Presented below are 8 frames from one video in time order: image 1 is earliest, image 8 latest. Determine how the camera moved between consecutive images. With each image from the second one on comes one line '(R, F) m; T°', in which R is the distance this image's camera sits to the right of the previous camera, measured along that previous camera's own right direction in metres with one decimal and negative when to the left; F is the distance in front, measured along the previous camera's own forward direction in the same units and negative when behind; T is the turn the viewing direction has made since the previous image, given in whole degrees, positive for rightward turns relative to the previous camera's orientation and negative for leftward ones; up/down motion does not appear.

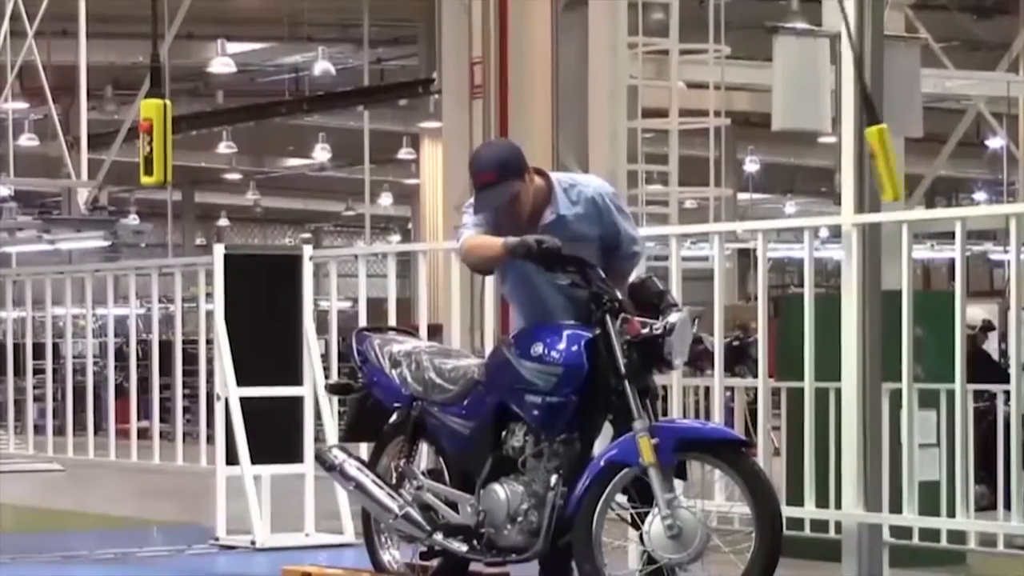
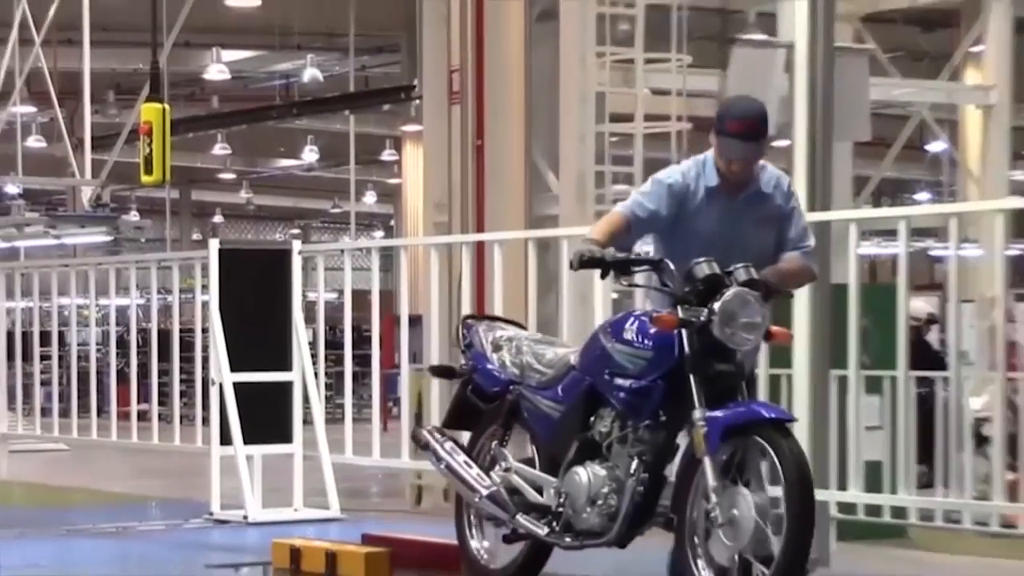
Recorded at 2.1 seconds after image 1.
(+0.1, -0.5) m; 0°
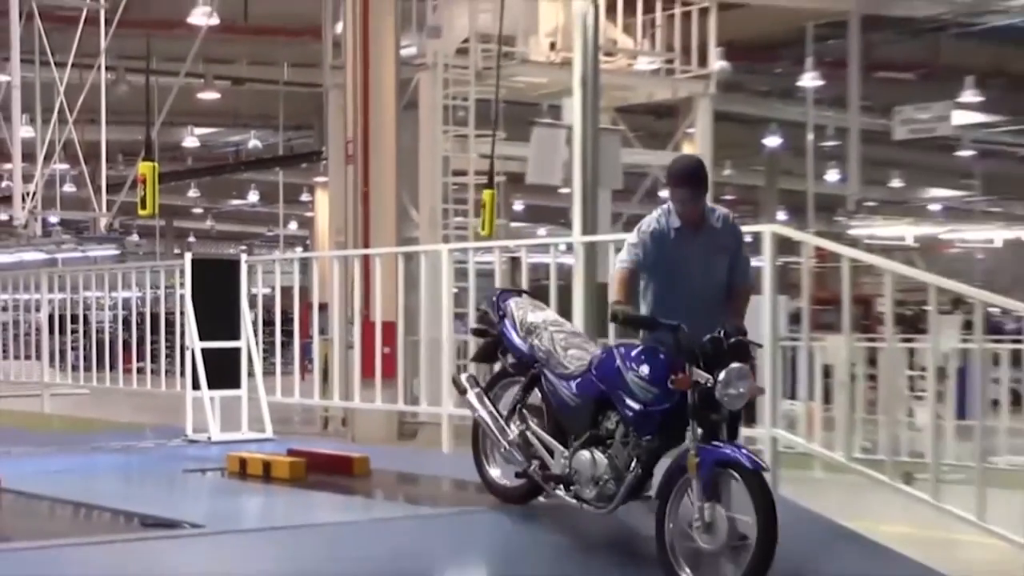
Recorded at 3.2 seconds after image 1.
(+0.6, -3.4) m; +2°
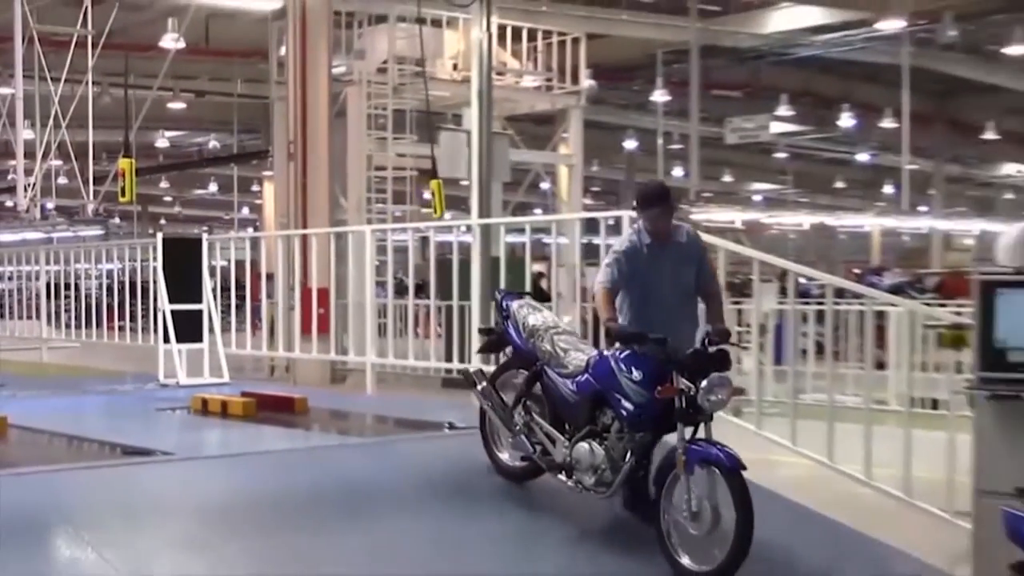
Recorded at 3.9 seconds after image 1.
(+0.4, -2.5) m; +2°
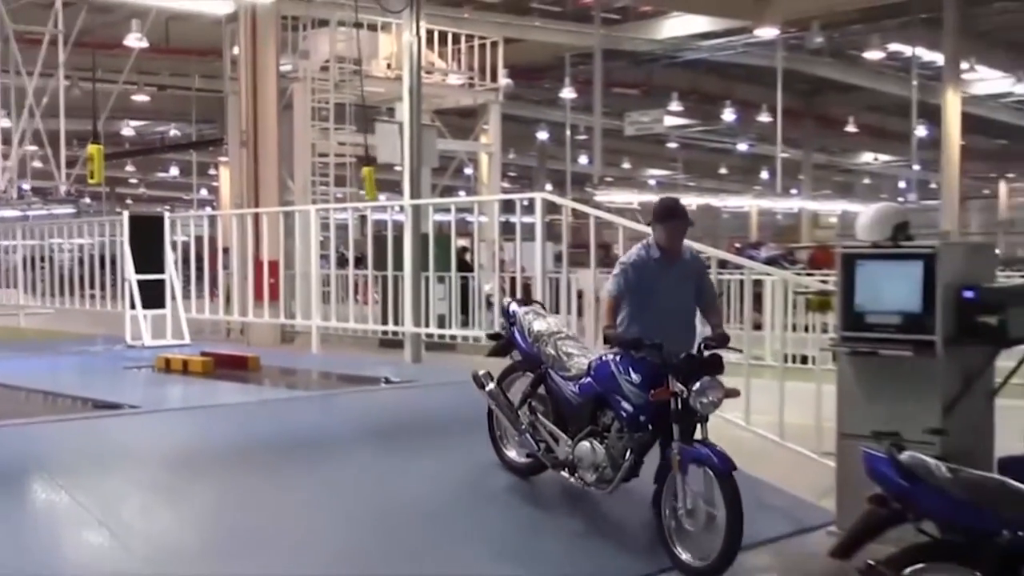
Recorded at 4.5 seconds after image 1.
(0.0, -1.8) m; +3°
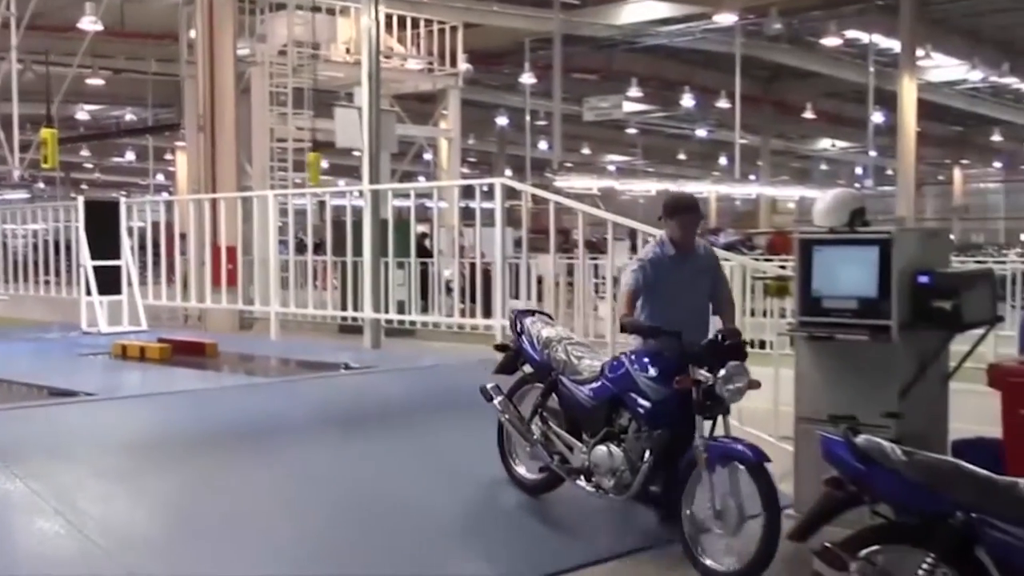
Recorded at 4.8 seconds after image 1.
(0.0, 0.0) m; +2°
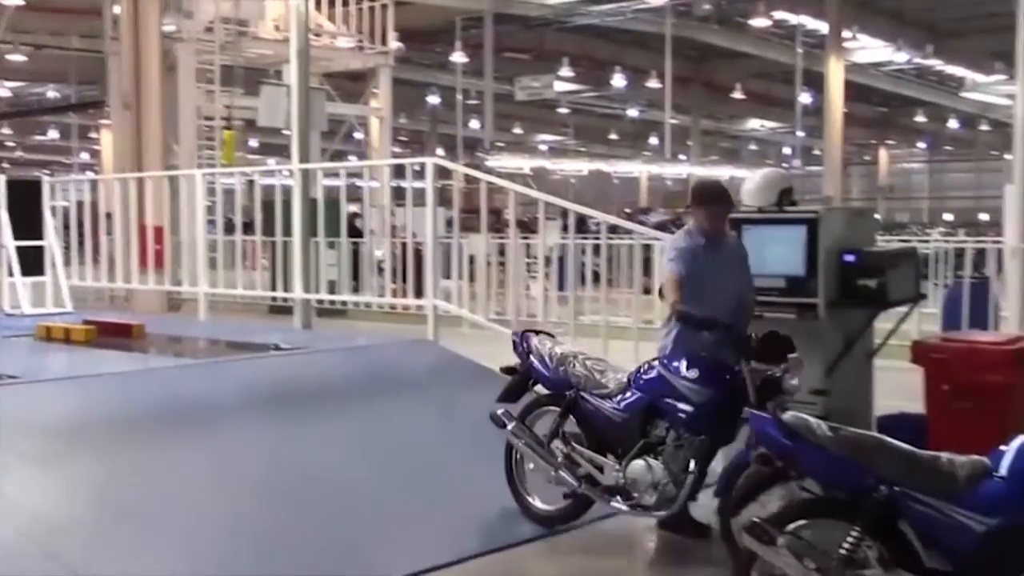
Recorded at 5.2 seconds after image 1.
(0.0, 0.0) m; +3°
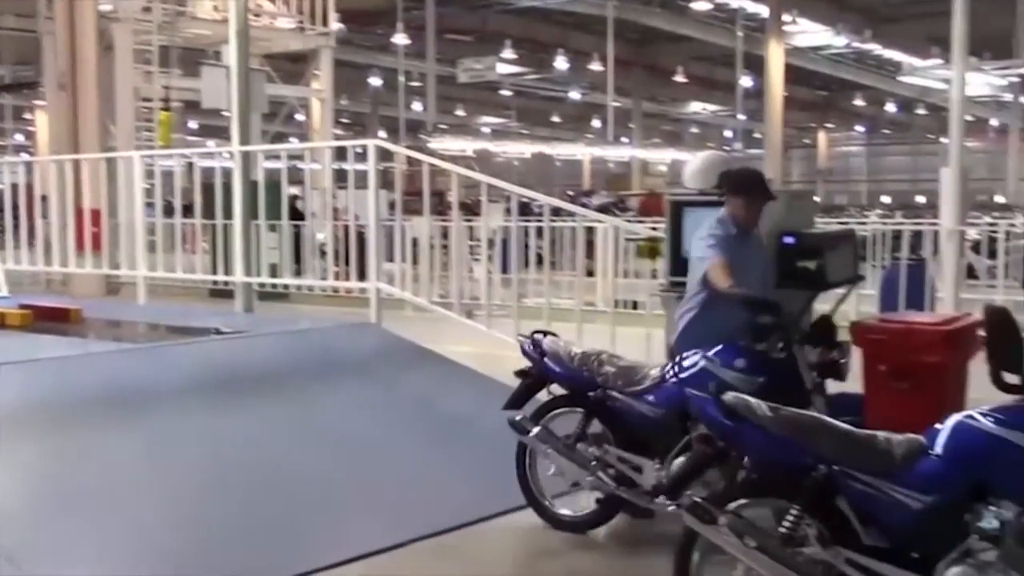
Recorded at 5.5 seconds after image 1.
(0.0, 0.0) m; +3°
